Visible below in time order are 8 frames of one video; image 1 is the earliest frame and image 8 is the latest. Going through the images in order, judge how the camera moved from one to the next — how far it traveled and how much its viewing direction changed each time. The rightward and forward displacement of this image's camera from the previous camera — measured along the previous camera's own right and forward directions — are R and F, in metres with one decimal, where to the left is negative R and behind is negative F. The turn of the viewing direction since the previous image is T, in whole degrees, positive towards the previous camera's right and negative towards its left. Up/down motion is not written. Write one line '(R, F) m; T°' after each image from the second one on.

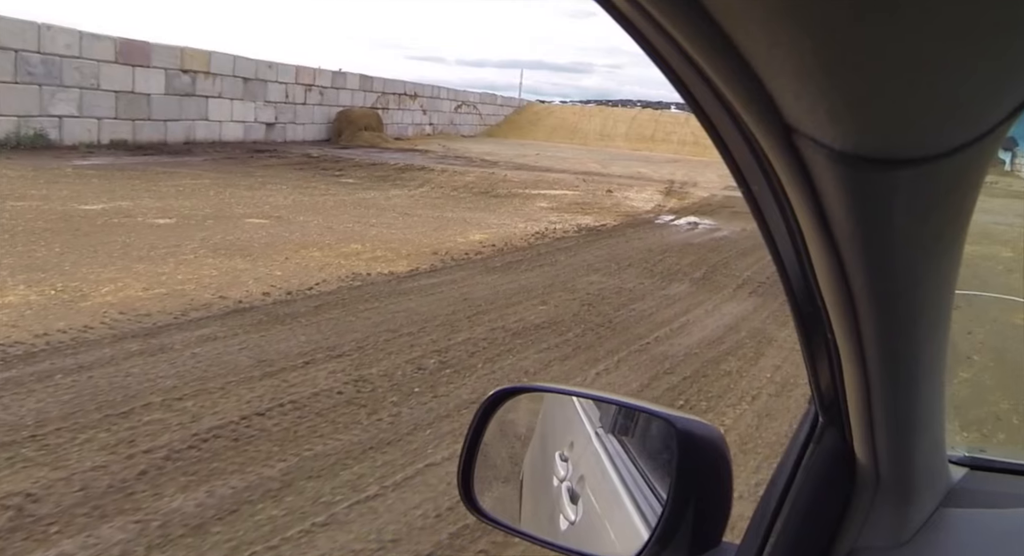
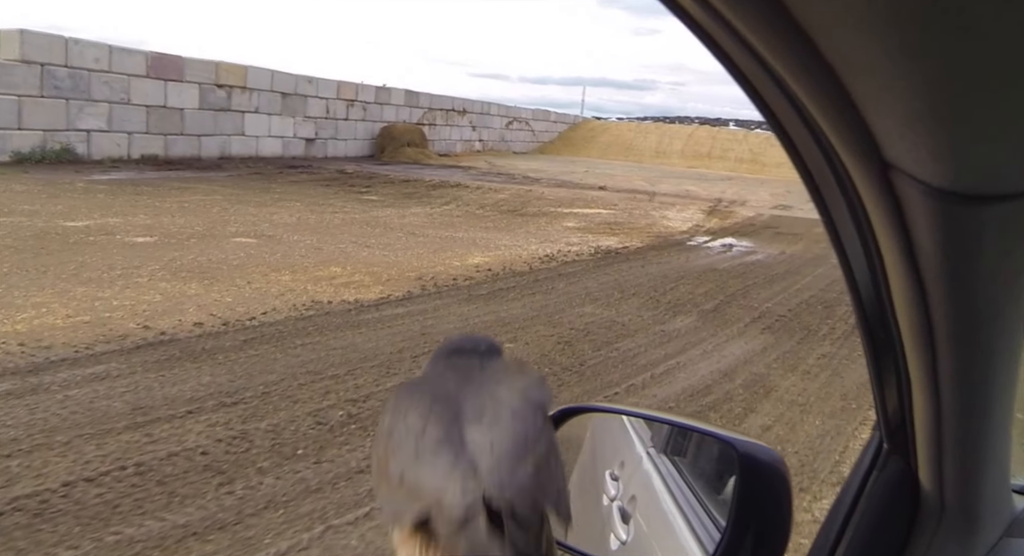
(+0.8, +0.9) m; -5°
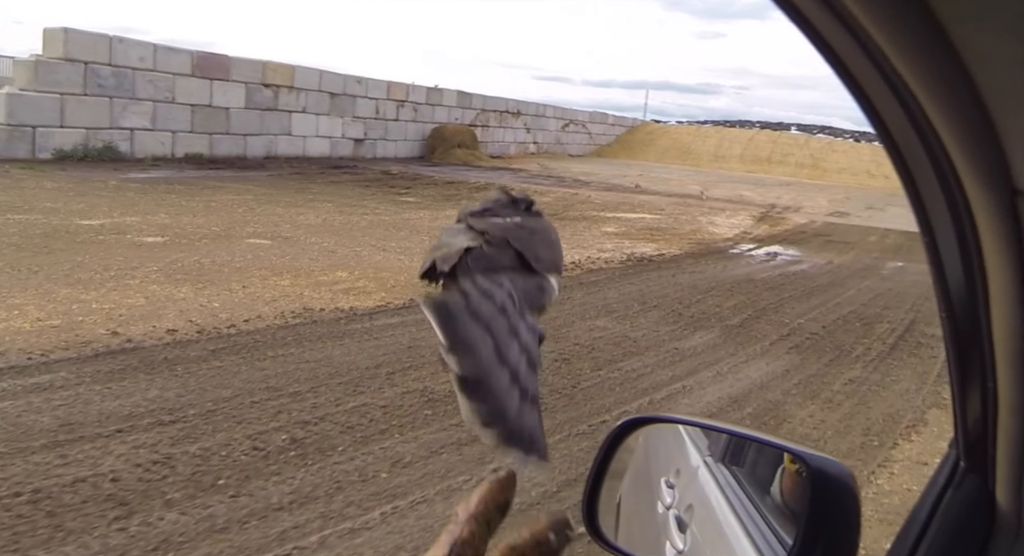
(+0.5, +0.5) m; -4°
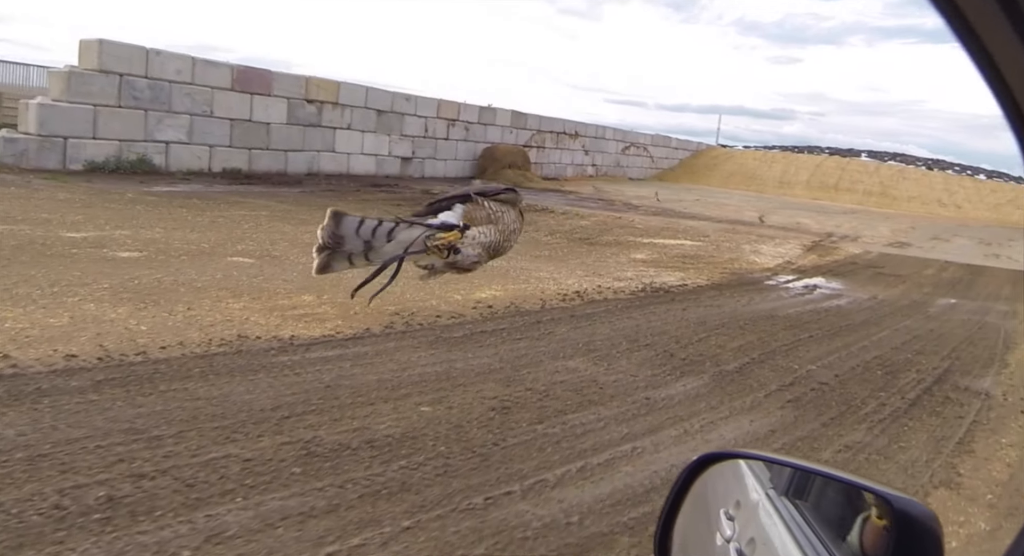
(+0.9, +0.8) m; -5°
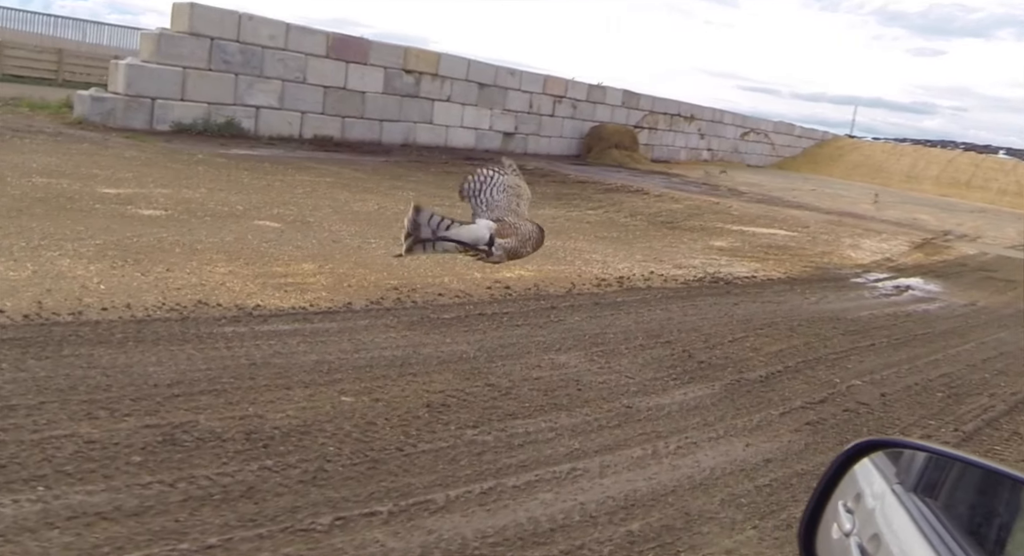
(+0.9, +0.9) m; -8°
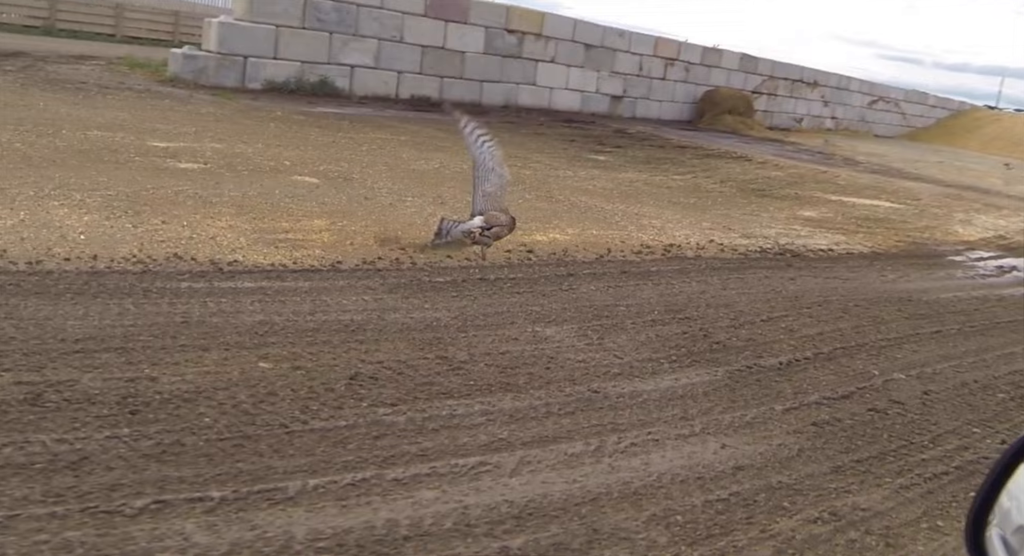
(+0.9, +0.7) m; -9°
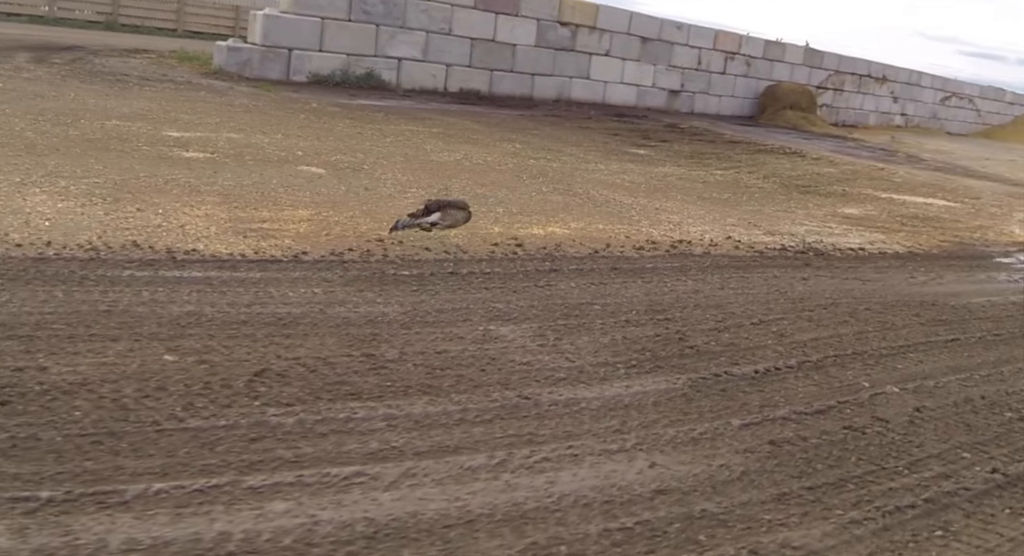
(+0.6, +0.4) m; -5°
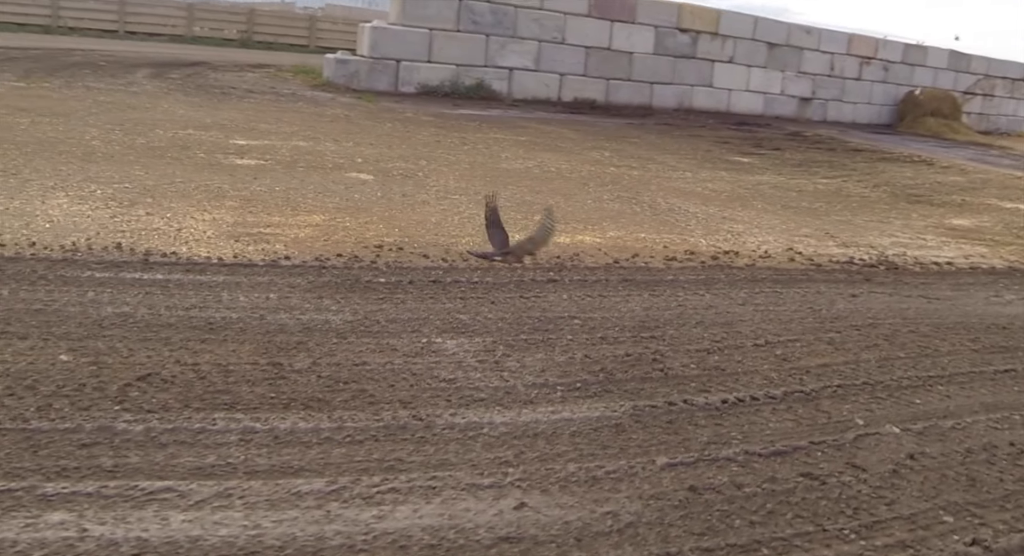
(+1.0, +0.5) m; -10°
